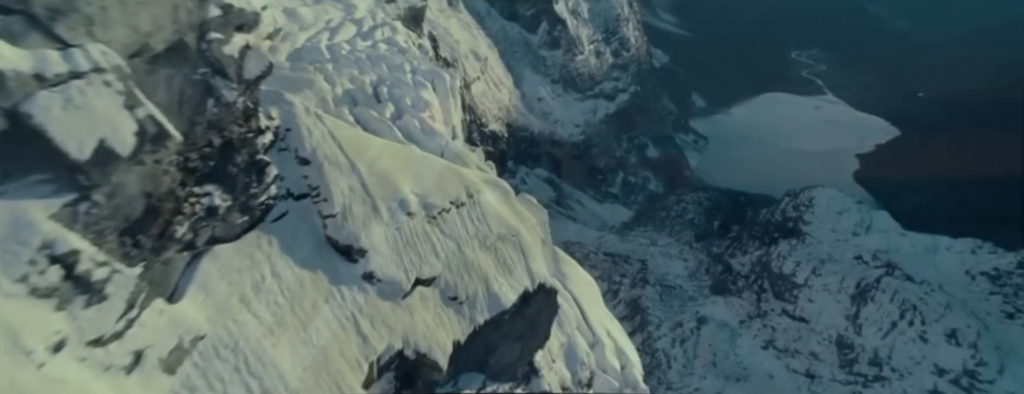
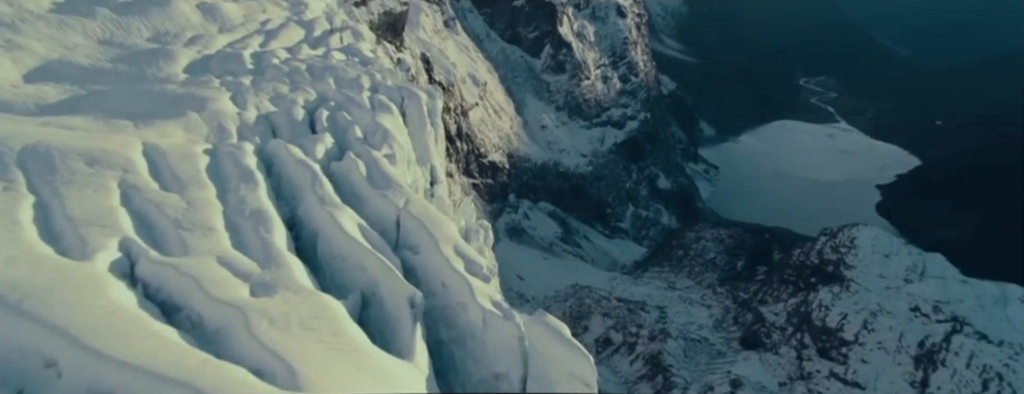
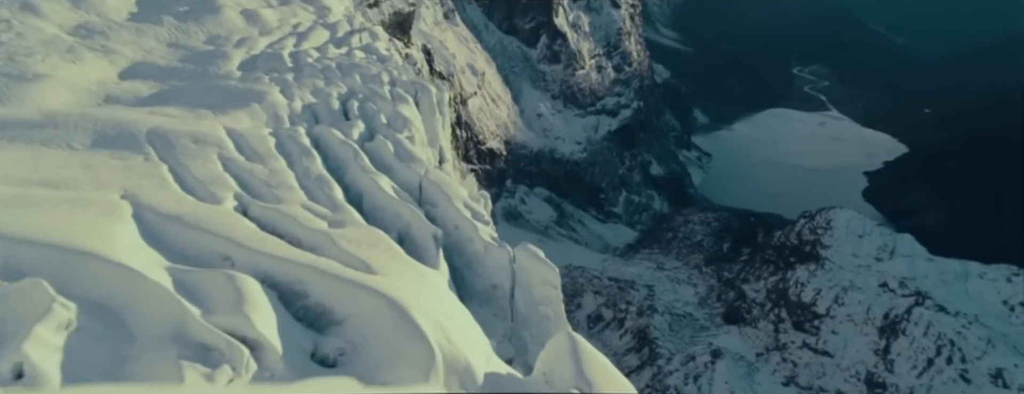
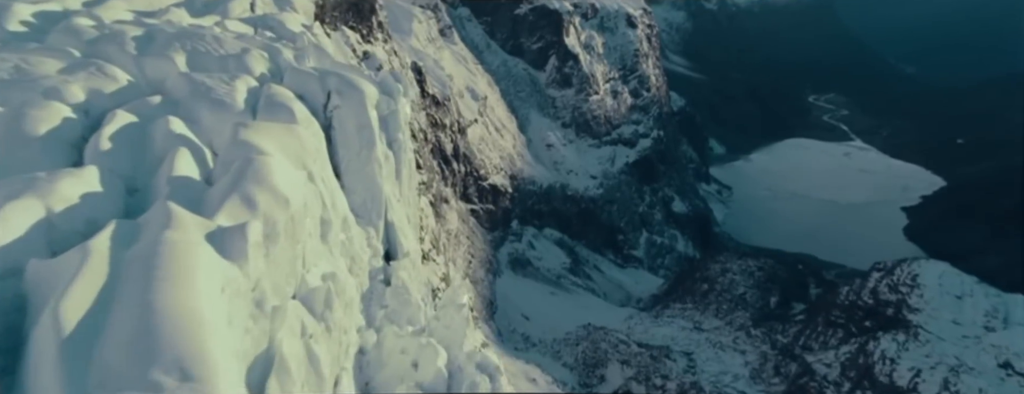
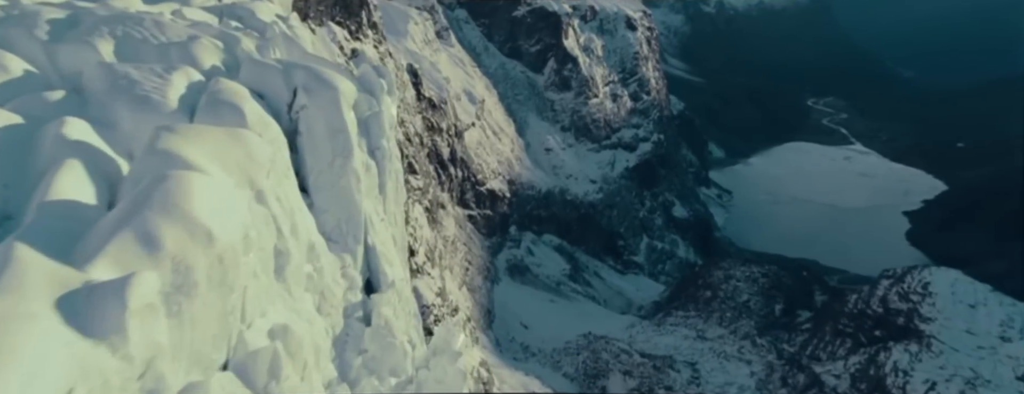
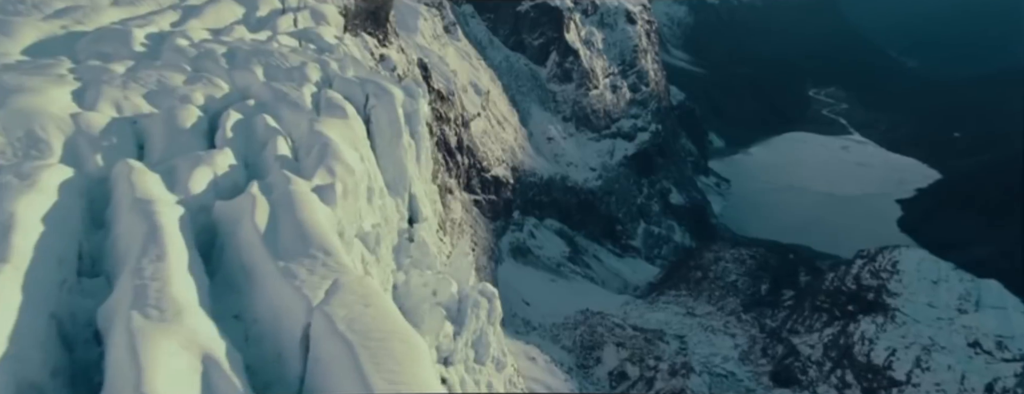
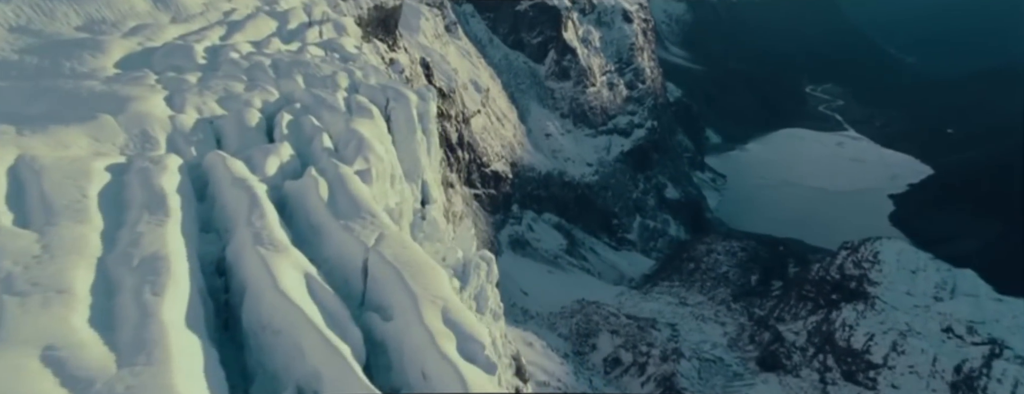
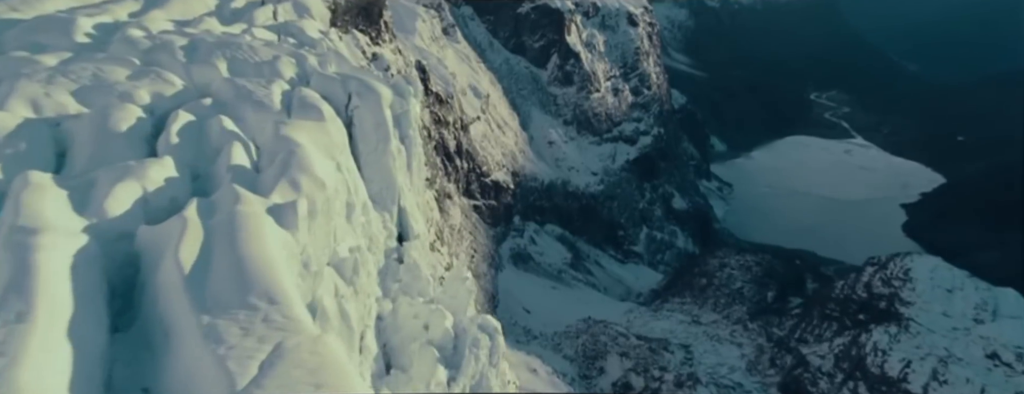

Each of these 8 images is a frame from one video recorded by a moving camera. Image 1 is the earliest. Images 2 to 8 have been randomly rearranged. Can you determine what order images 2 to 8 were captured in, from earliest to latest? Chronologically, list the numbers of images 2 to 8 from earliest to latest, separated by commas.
3, 2, 7, 6, 8, 4, 5
